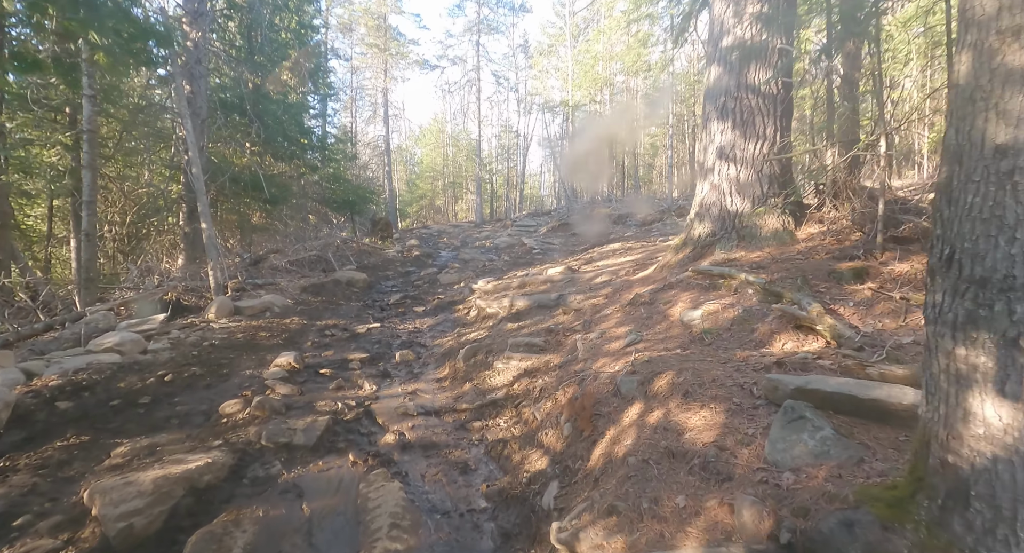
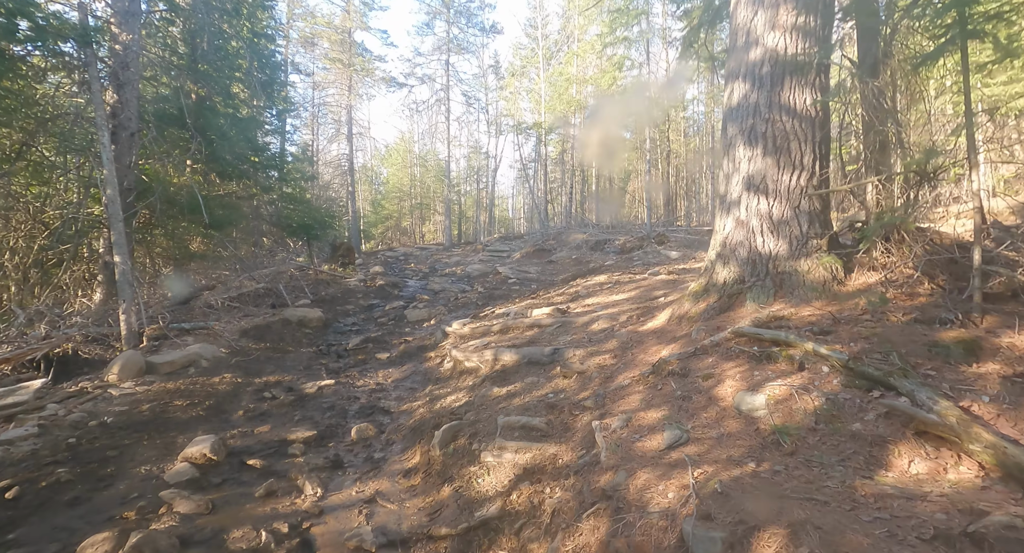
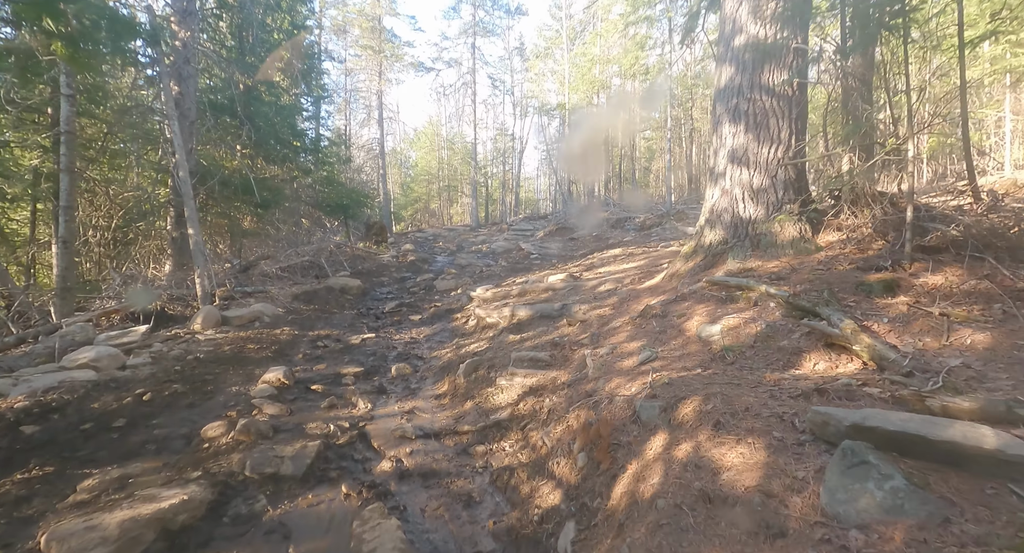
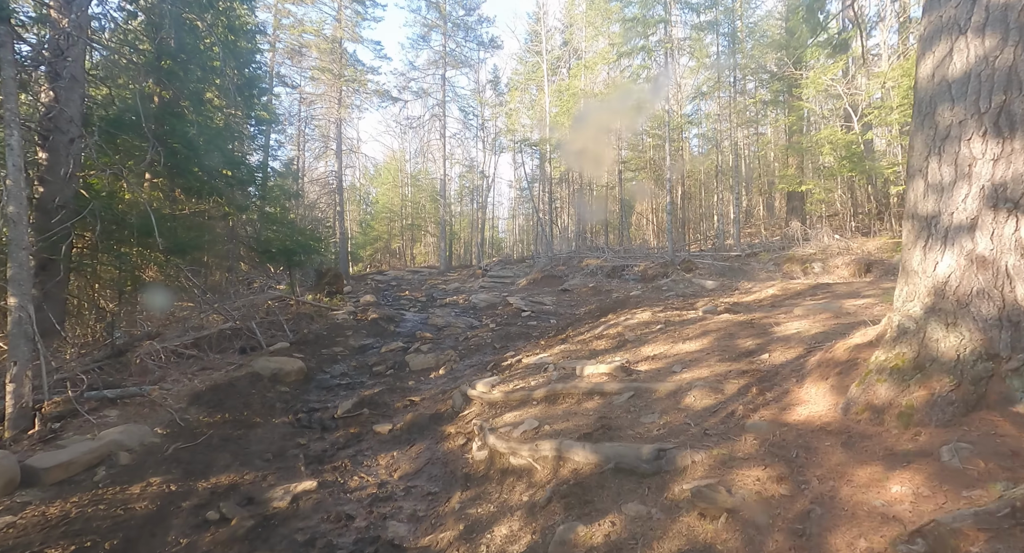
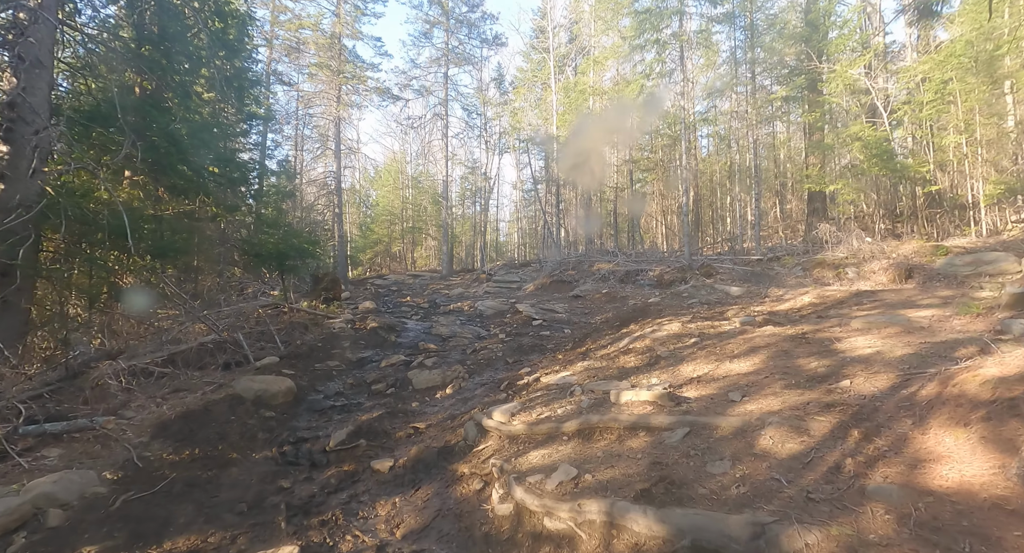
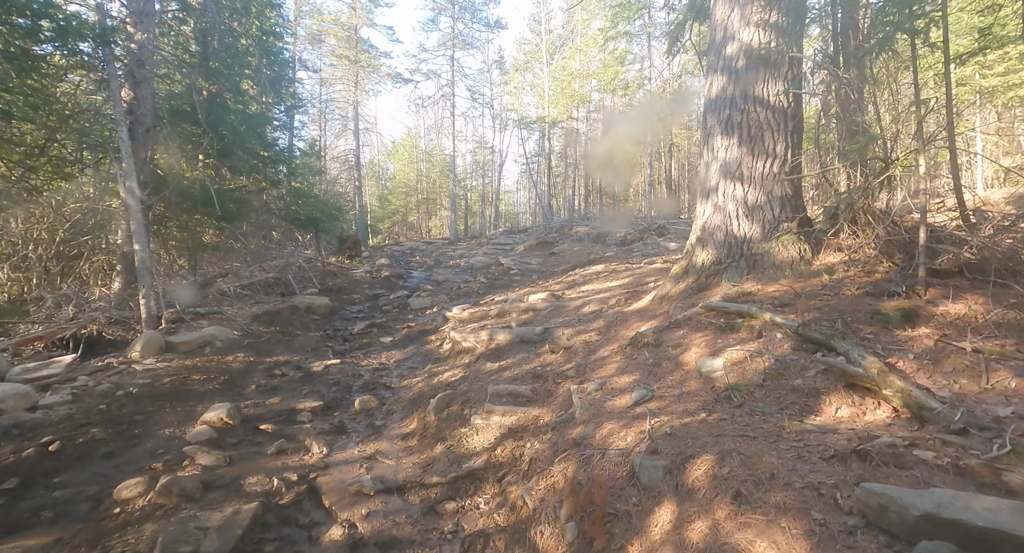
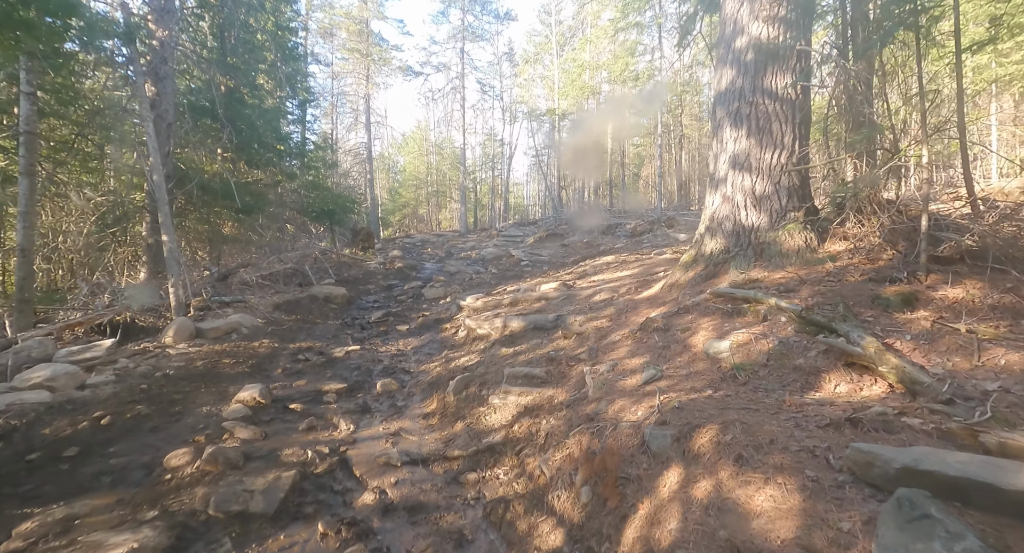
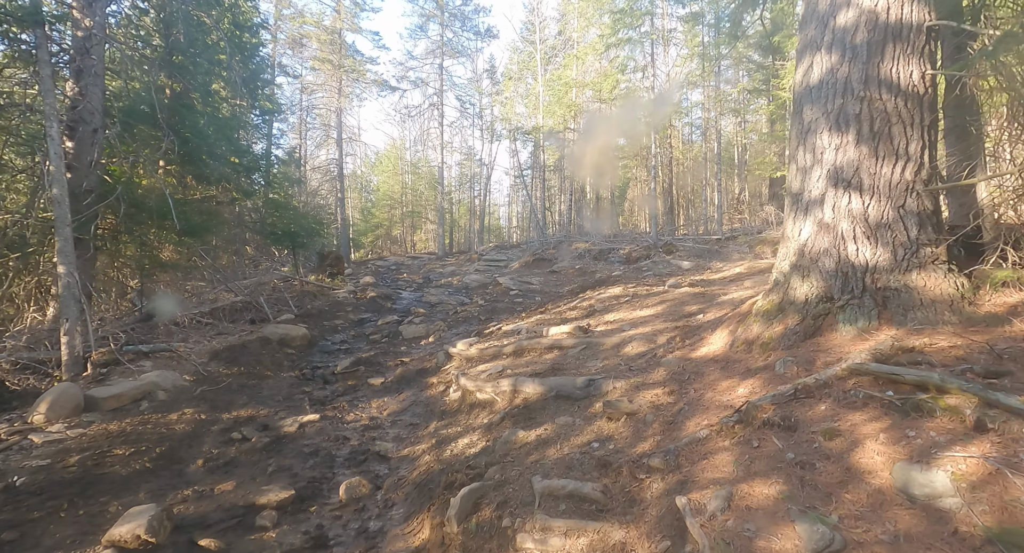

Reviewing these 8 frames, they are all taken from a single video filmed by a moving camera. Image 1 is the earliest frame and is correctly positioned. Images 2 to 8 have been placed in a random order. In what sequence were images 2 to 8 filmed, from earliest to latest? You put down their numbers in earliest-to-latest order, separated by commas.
3, 7, 6, 2, 8, 4, 5
